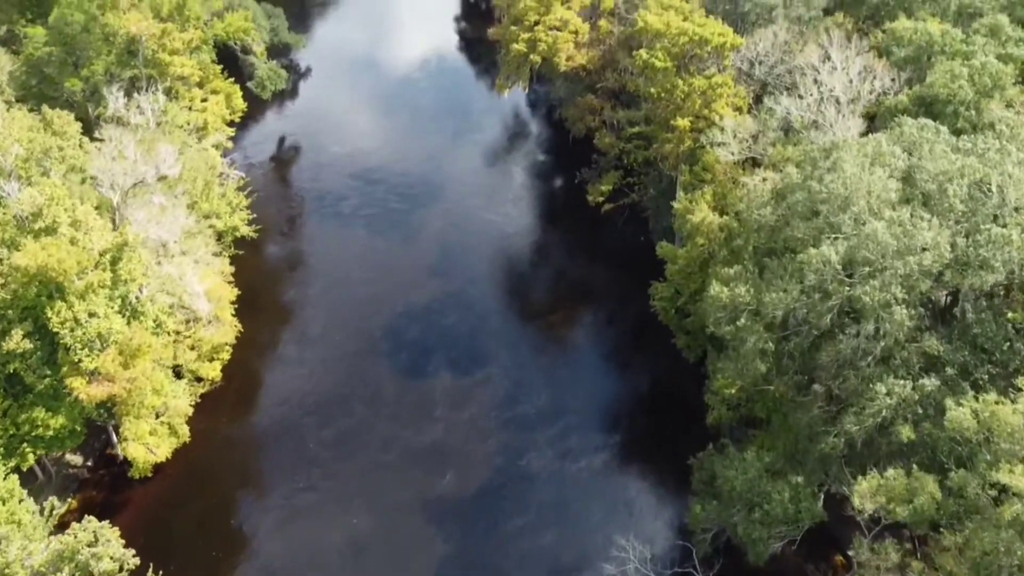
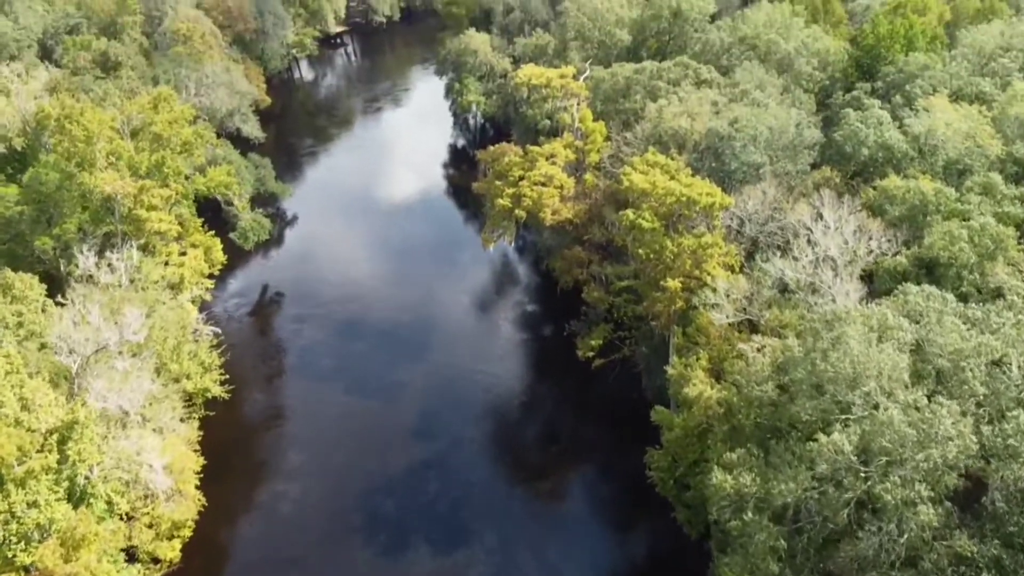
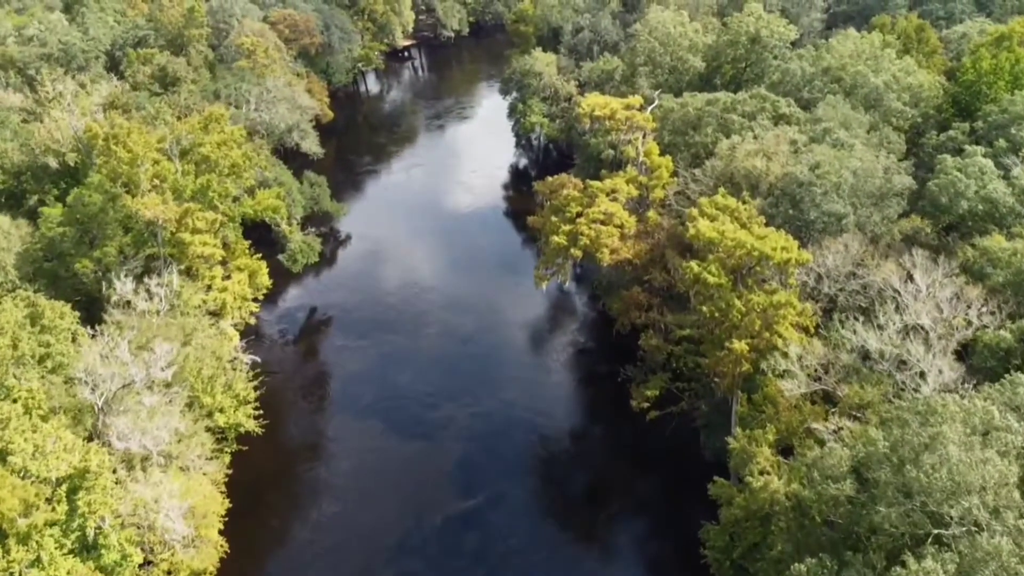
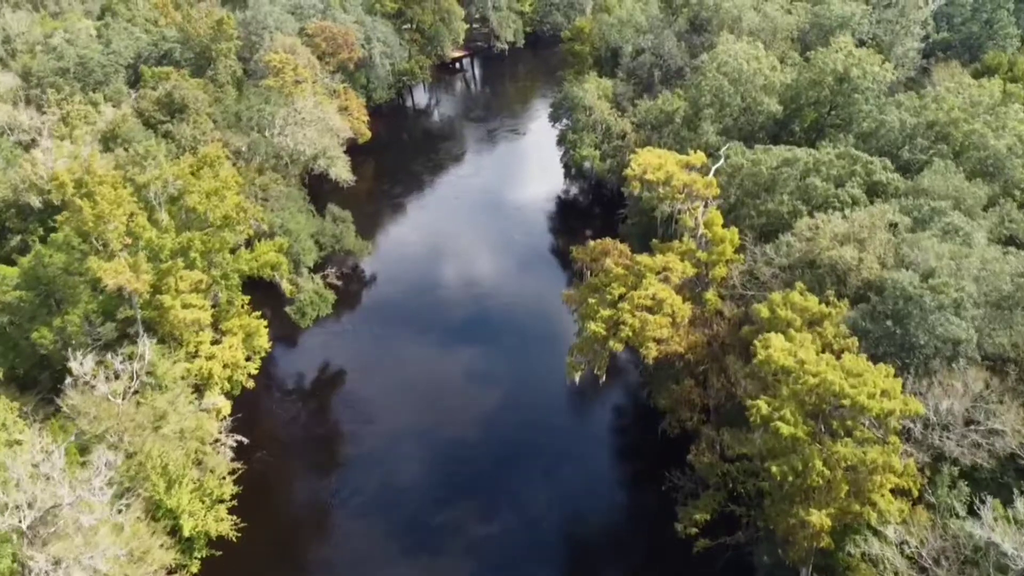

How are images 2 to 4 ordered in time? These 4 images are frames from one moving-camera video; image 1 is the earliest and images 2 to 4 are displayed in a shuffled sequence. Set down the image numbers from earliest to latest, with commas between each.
2, 3, 4
